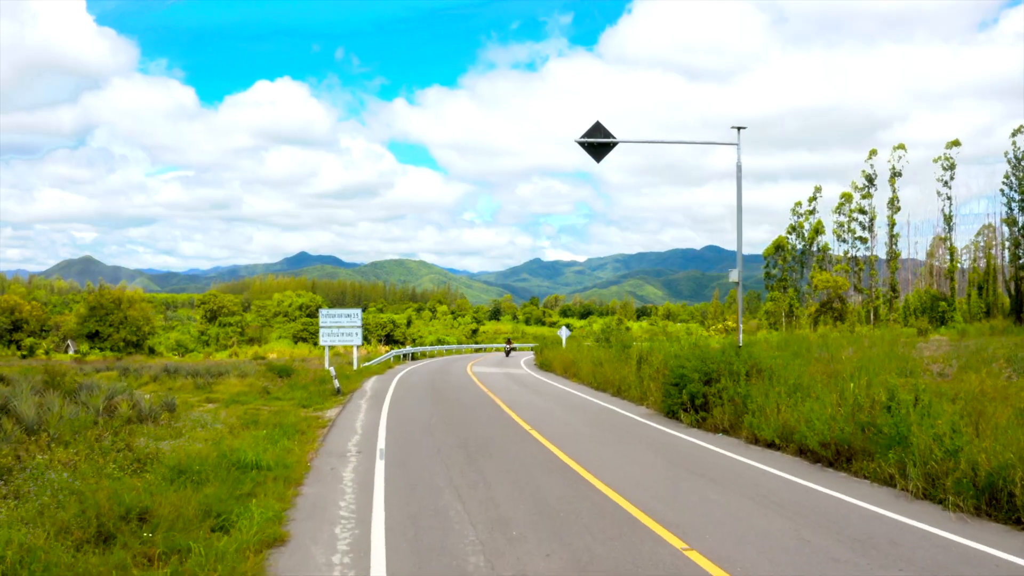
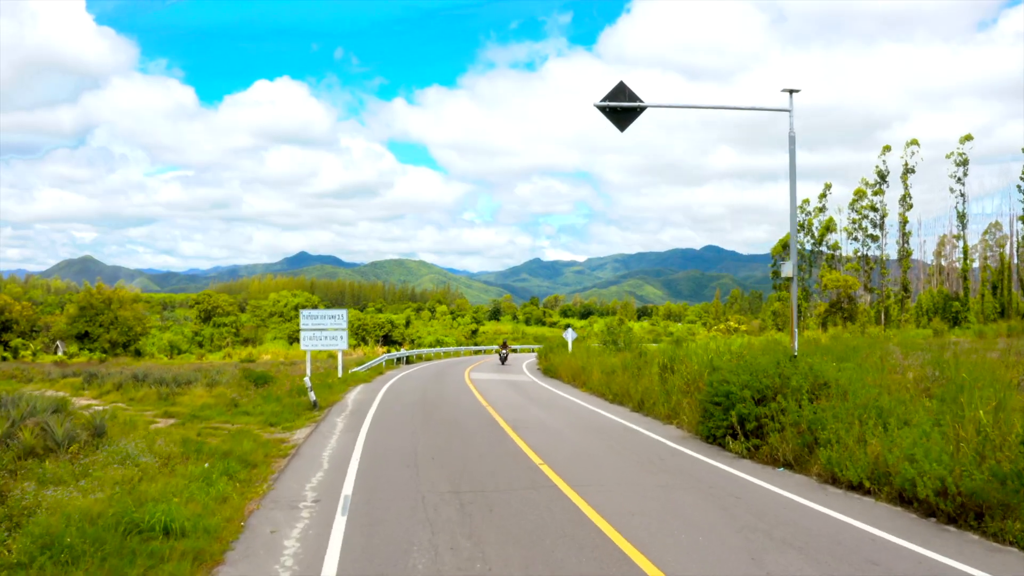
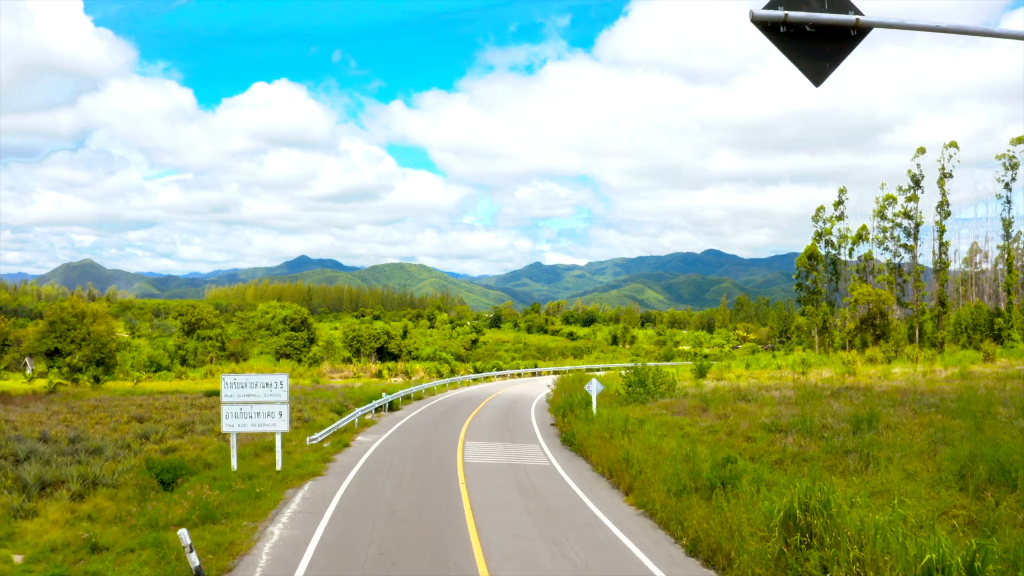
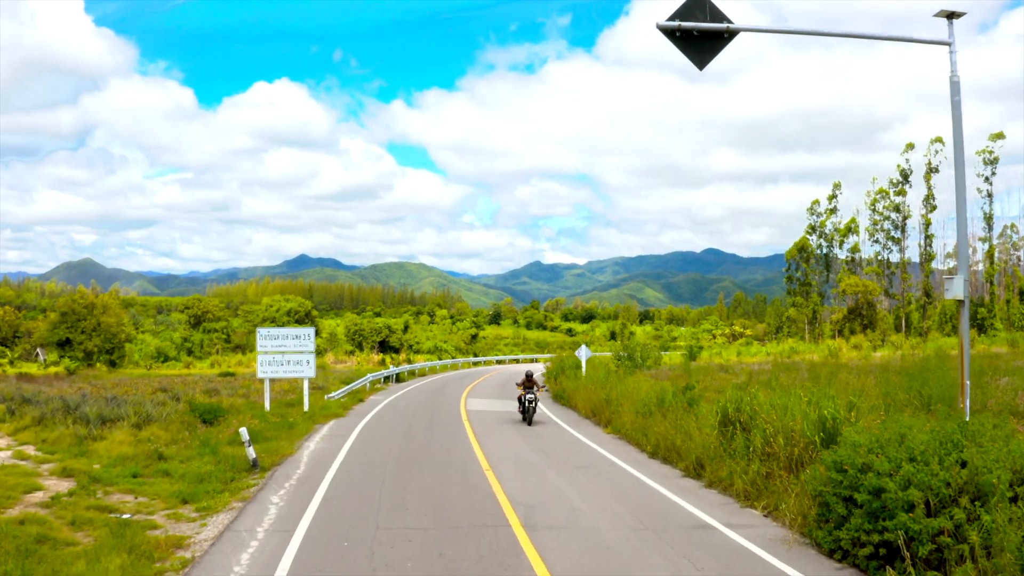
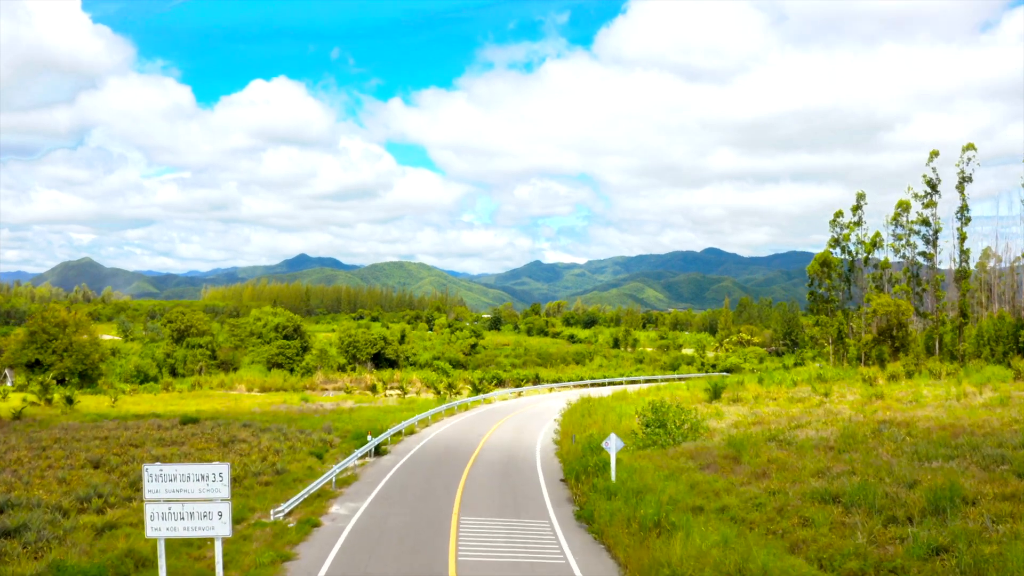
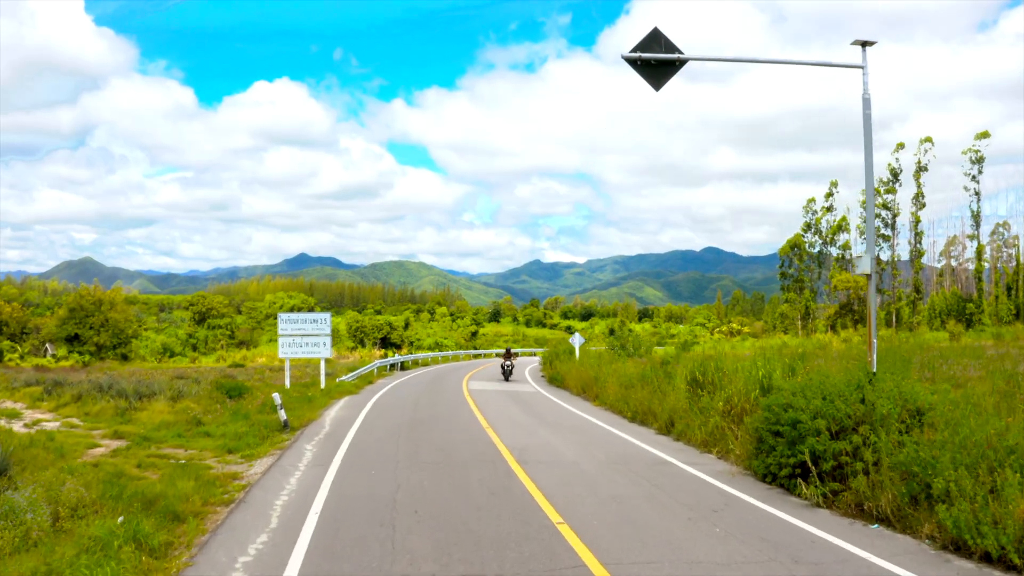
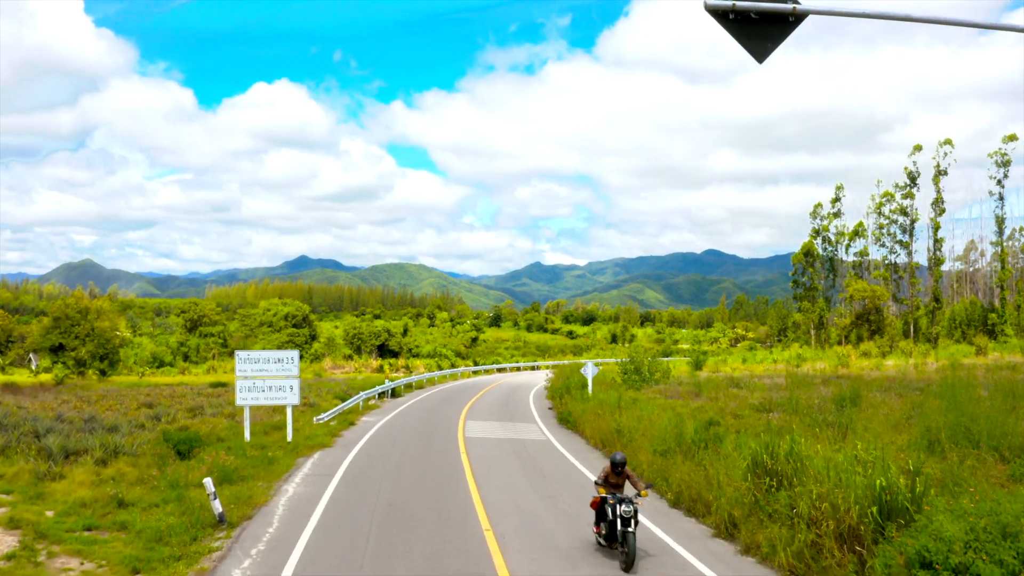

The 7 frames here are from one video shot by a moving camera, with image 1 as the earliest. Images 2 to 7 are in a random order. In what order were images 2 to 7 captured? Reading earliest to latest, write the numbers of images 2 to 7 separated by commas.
2, 6, 4, 7, 3, 5
